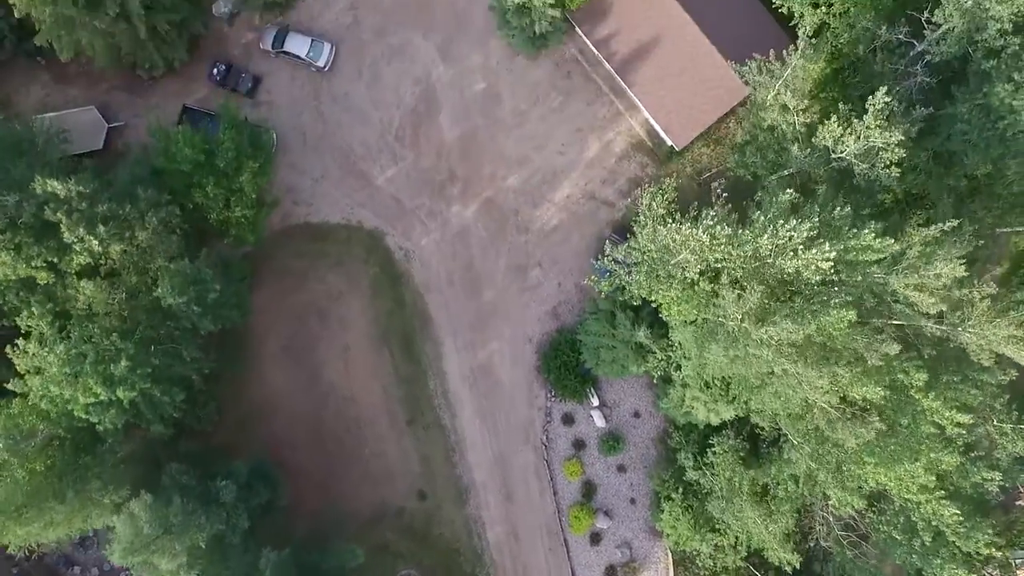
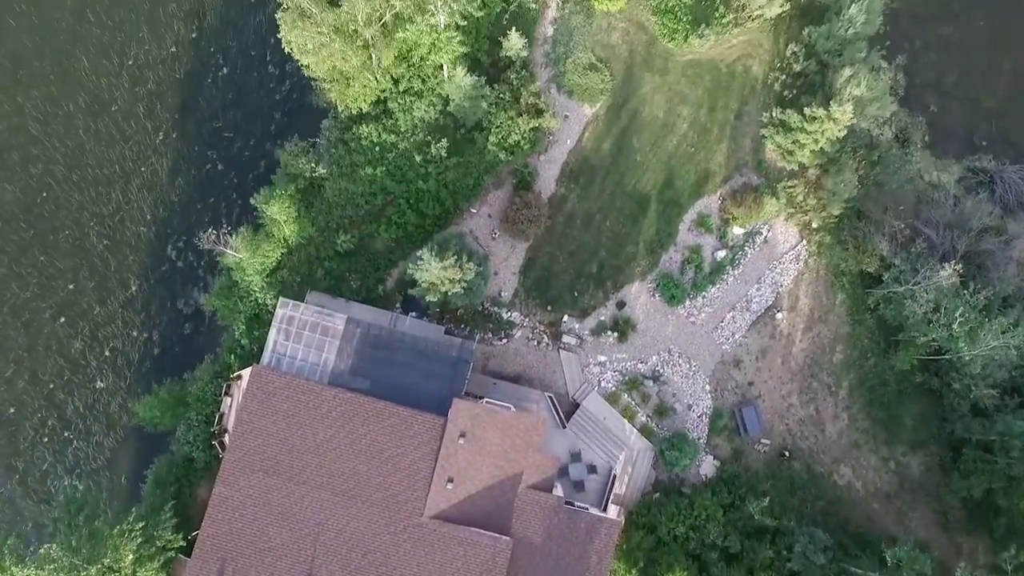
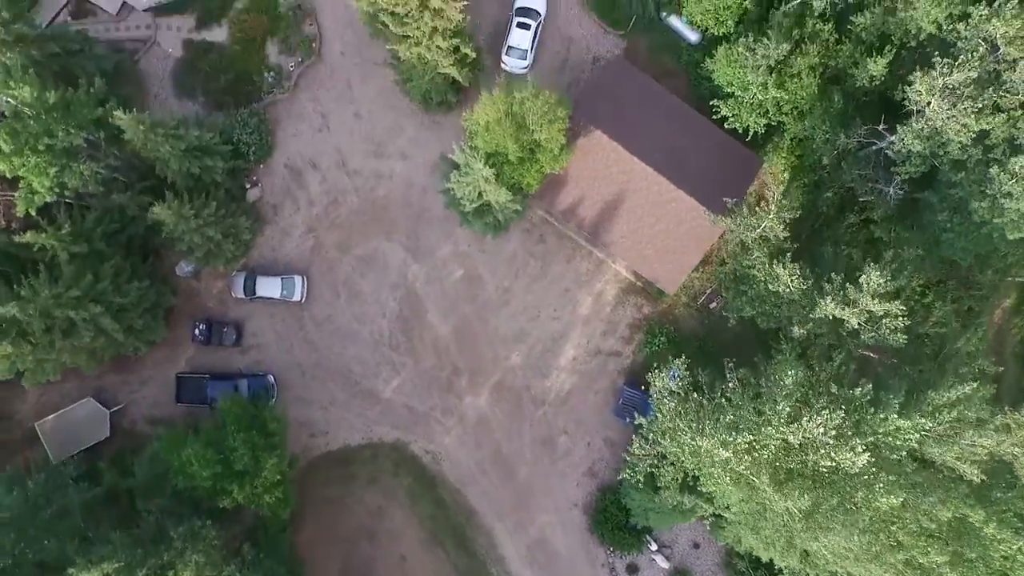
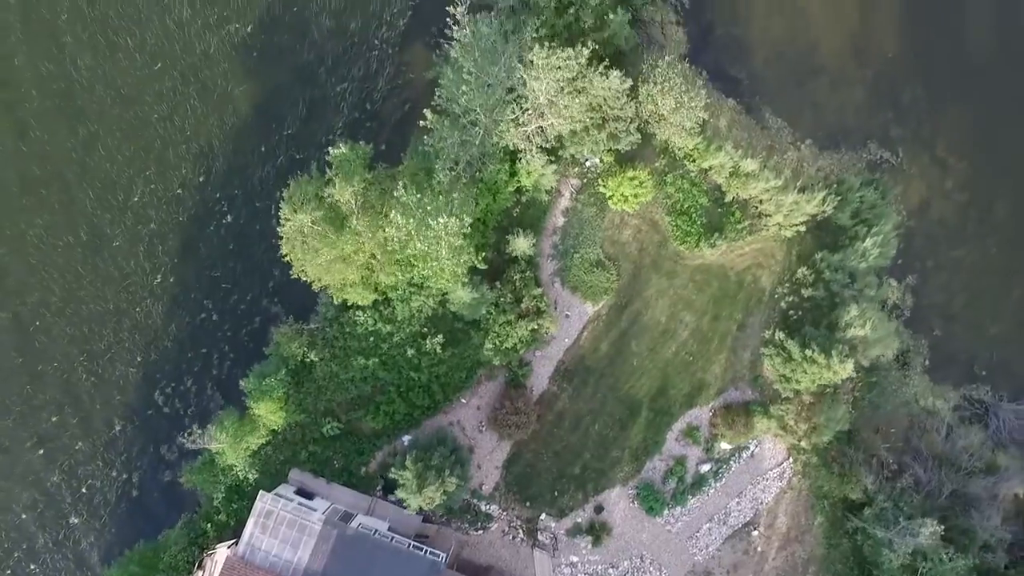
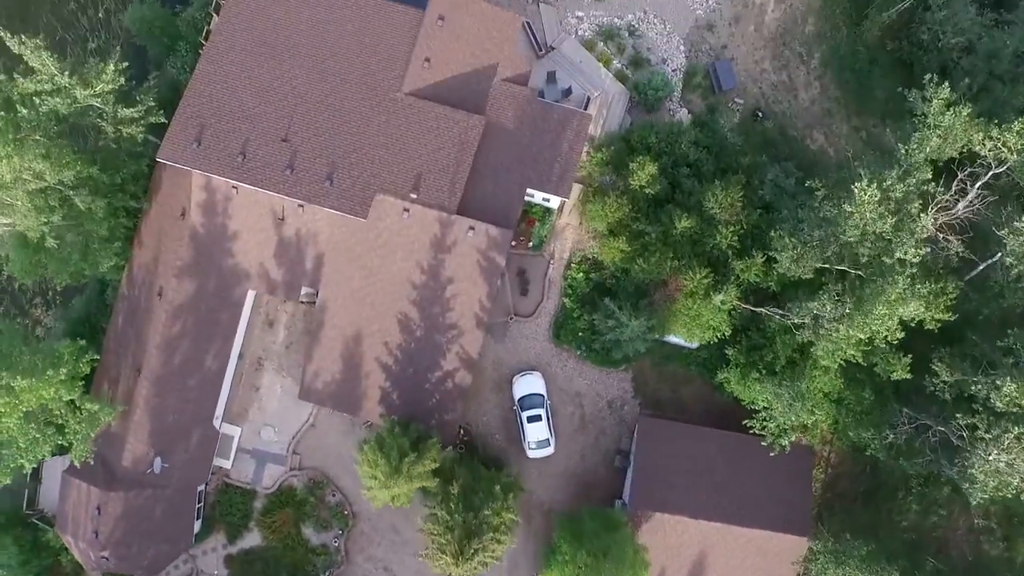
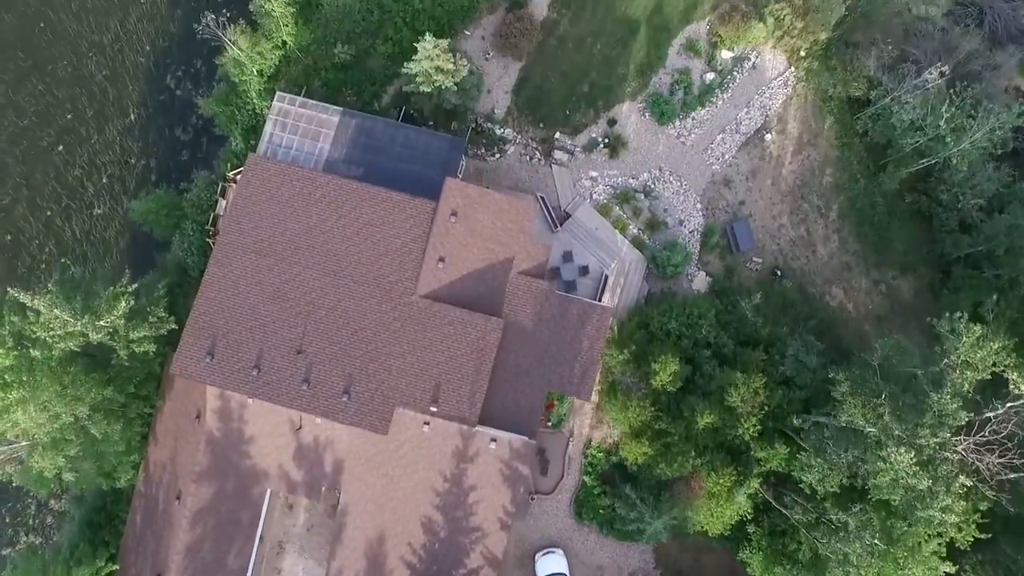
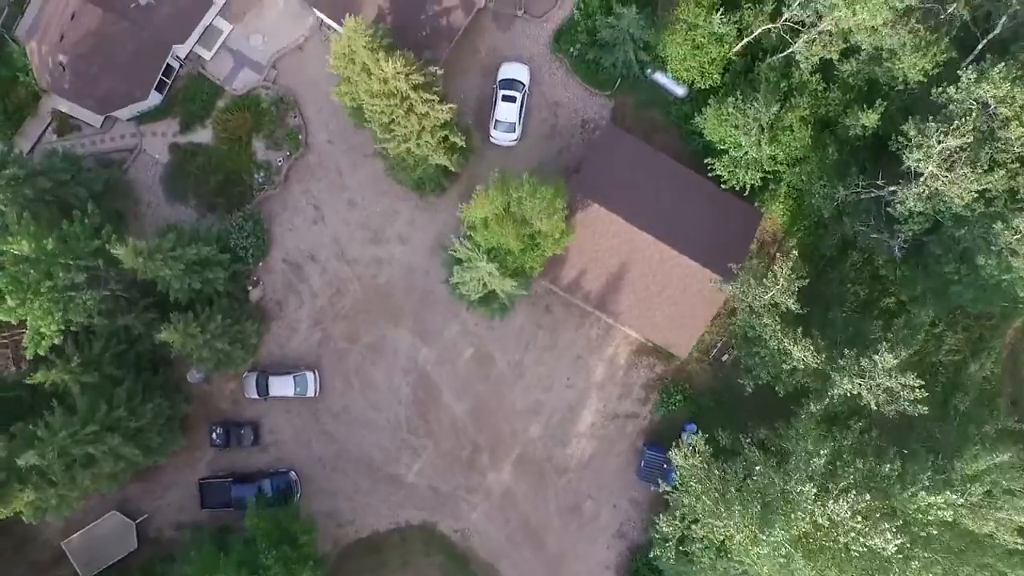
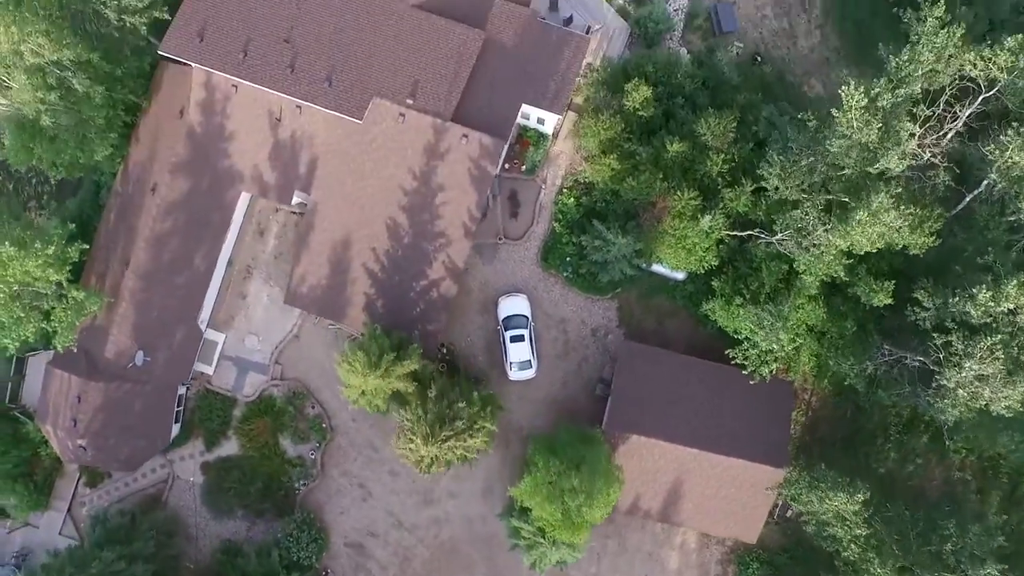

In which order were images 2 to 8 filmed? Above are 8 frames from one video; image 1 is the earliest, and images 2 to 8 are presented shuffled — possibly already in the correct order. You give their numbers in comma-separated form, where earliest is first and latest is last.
3, 7, 8, 5, 6, 2, 4
